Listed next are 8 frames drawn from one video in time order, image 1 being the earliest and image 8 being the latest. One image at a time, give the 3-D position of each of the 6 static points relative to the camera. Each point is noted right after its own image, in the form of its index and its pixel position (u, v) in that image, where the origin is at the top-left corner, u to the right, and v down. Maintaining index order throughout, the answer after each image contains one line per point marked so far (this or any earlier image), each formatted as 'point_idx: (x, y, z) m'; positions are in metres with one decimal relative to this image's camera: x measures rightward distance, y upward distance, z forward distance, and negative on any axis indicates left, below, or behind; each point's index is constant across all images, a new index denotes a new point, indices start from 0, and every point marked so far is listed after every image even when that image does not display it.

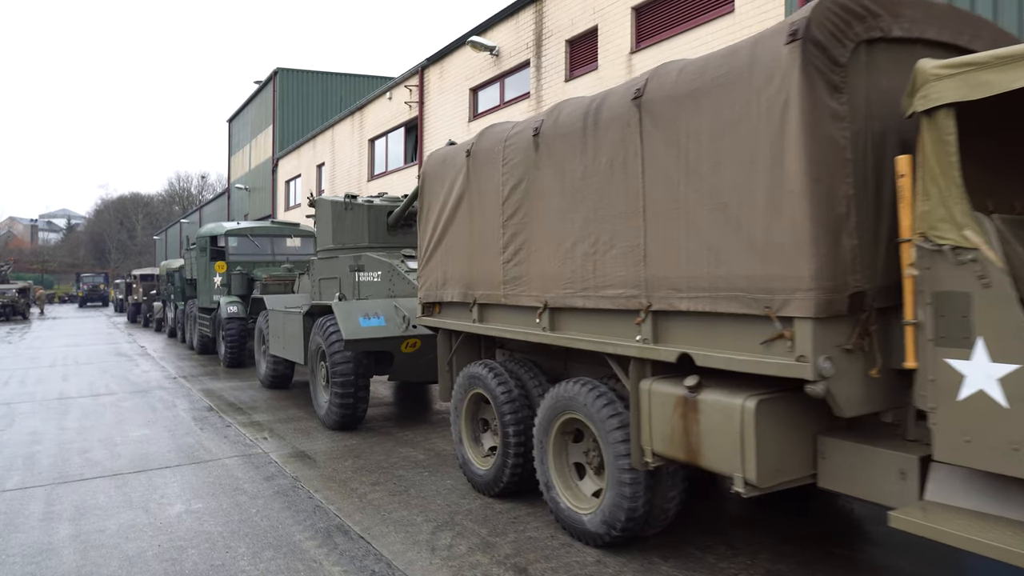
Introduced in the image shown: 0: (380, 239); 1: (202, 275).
0: (-1.5, +0.5, +8.5) m
1: (-5.9, +0.2, +14.3) m
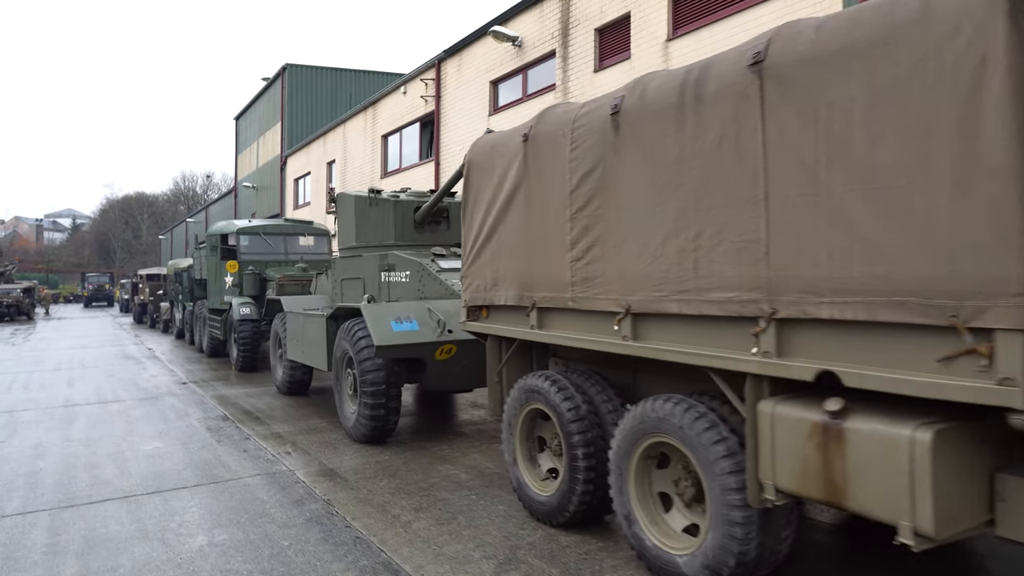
0: (-1.1, +0.5, +7.9) m
1: (-5.5, +0.2, +13.8) m
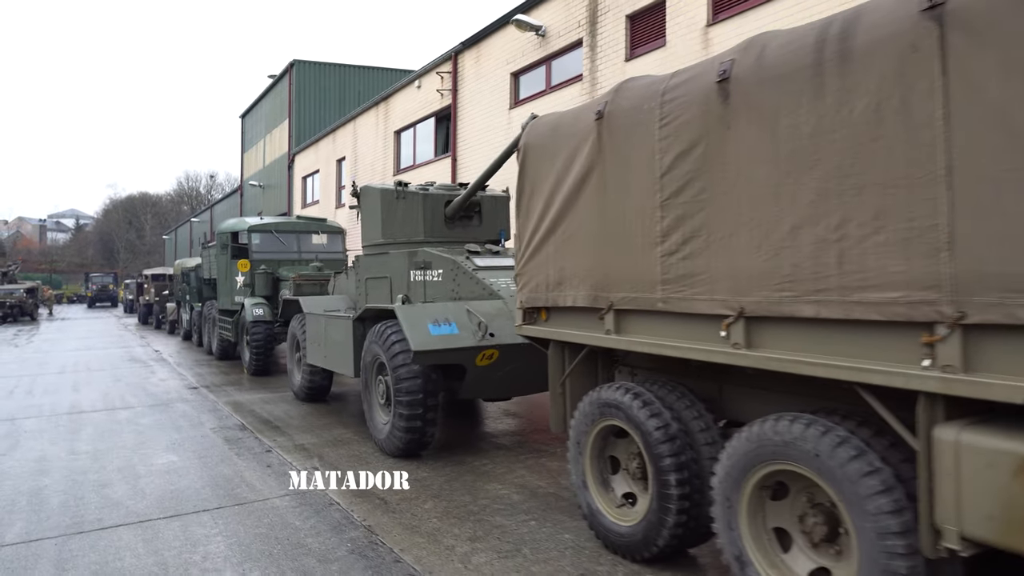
0: (-0.7, +0.5, +7.4) m
1: (-5.1, +0.2, +13.3) m
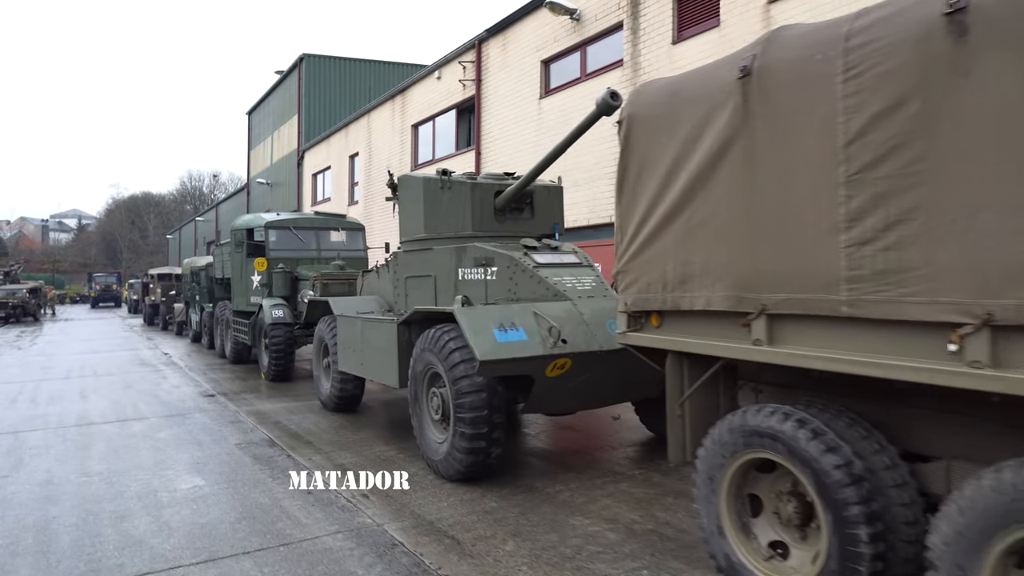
0: (-0.2, +0.5, +6.7) m
1: (-4.6, +0.2, +12.6) m
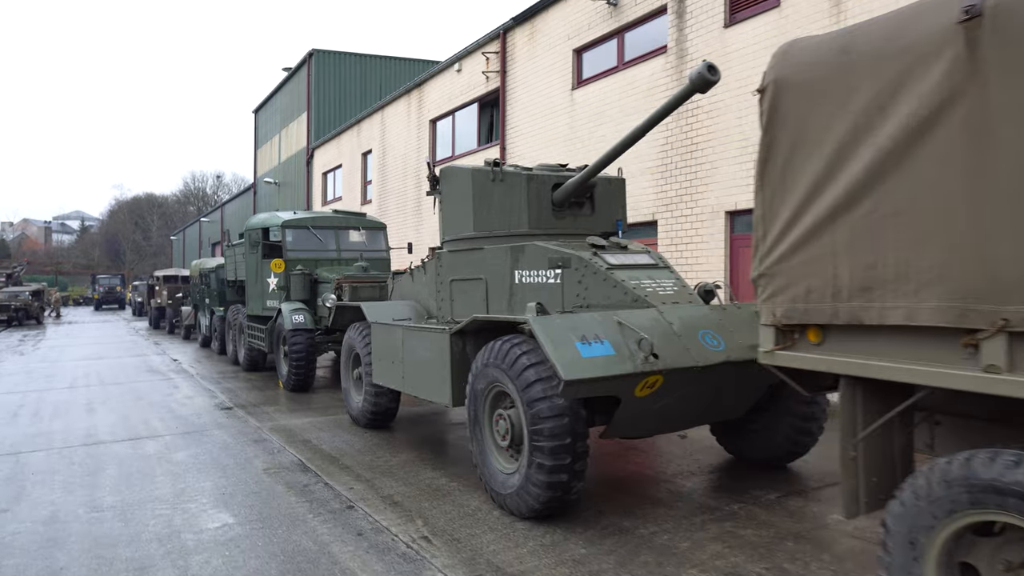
0: (+0.3, +0.5, +5.9) m
1: (-4.1, +0.2, +11.8) m
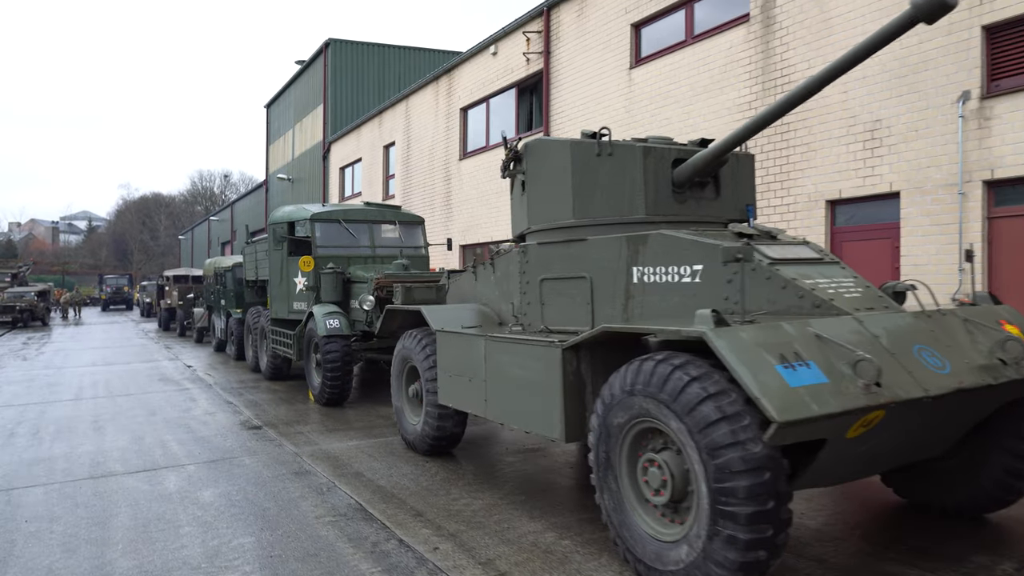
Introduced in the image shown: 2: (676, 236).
0: (+1.0, +0.5, +4.7) m
1: (-3.3, +0.2, +10.7) m
2: (+0.9, +0.3, +4.3) m
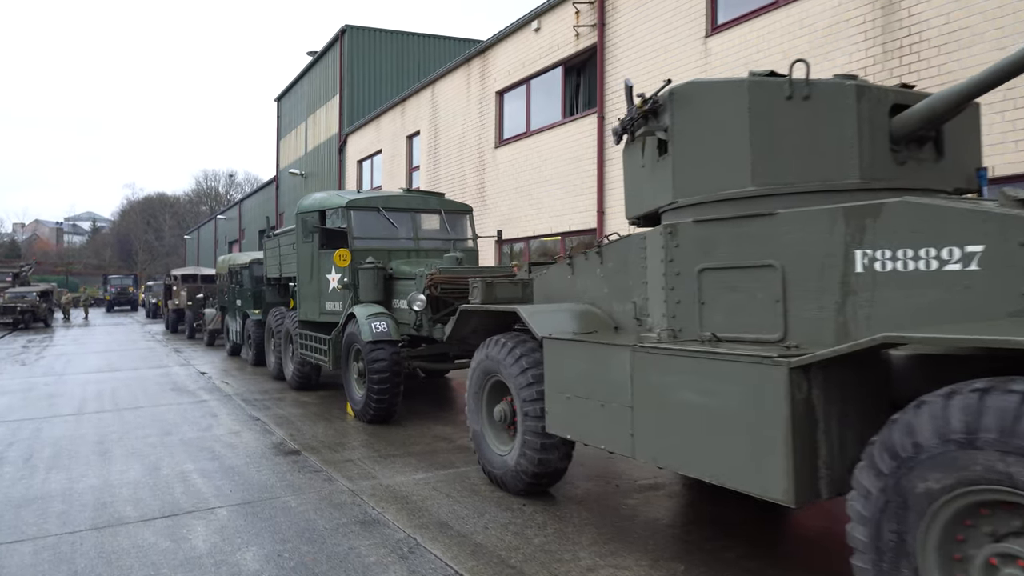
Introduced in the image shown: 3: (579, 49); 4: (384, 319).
0: (+1.7, +0.5, +3.4) m
1: (-2.6, +0.2, +9.4) m
2: (+1.7, +0.3, +3.0) m
3: (+1.1, +3.9, +12.2) m
4: (-1.3, -0.3, +7.6) m
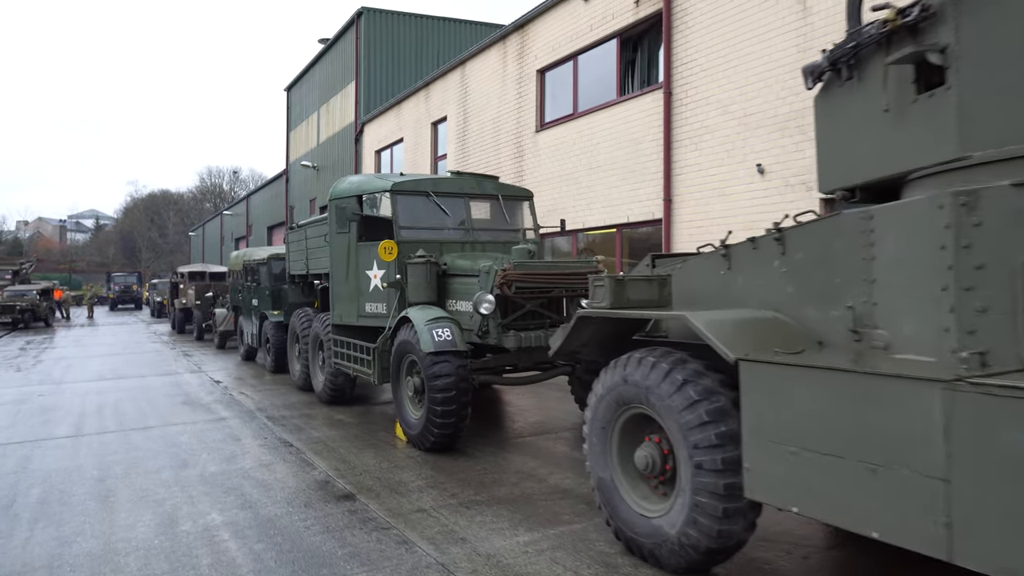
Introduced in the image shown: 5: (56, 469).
0: (+2.4, +0.5, +2.1) m
1: (-1.8, +0.2, +8.1) m
2: (+2.4, +0.3, +1.6) m
3: (+1.8, +3.9, +10.8) m
4: (-0.6, -0.3, +6.2) m
5: (-3.5, -1.4, +5.8) m
